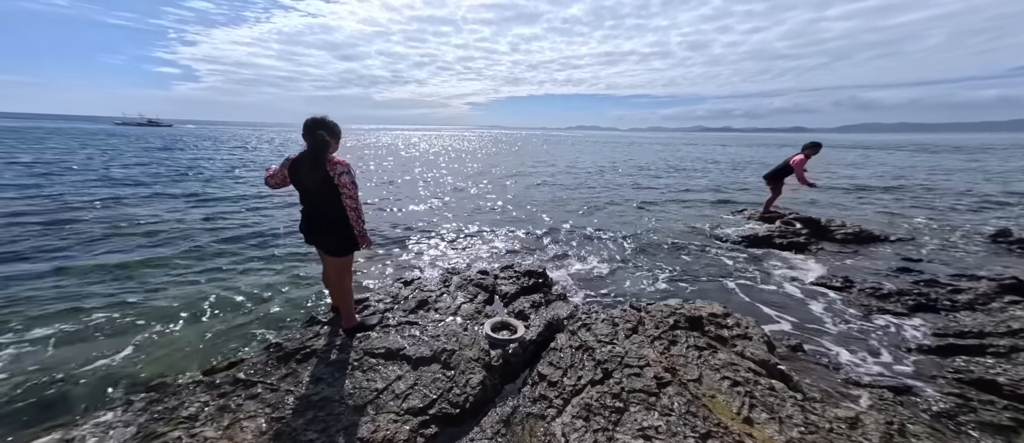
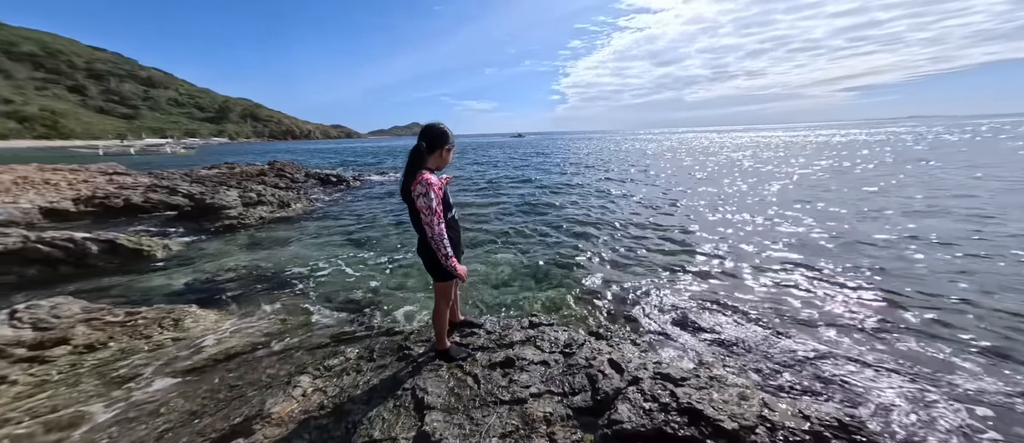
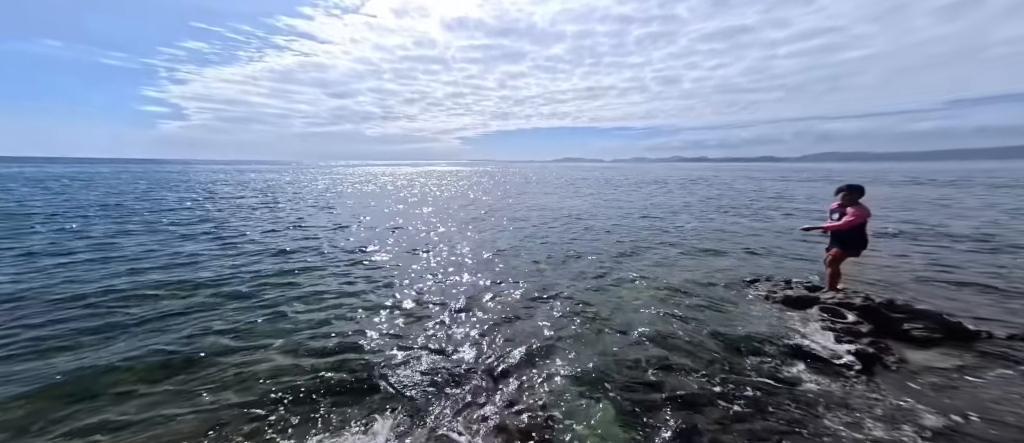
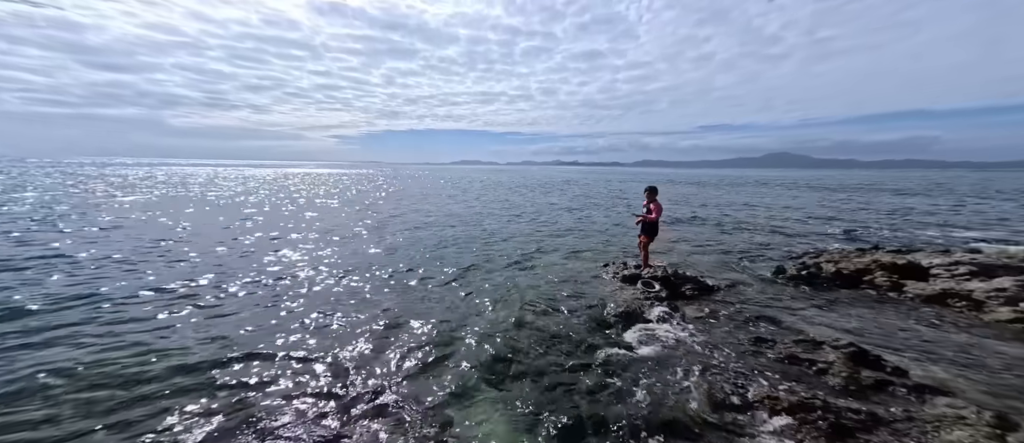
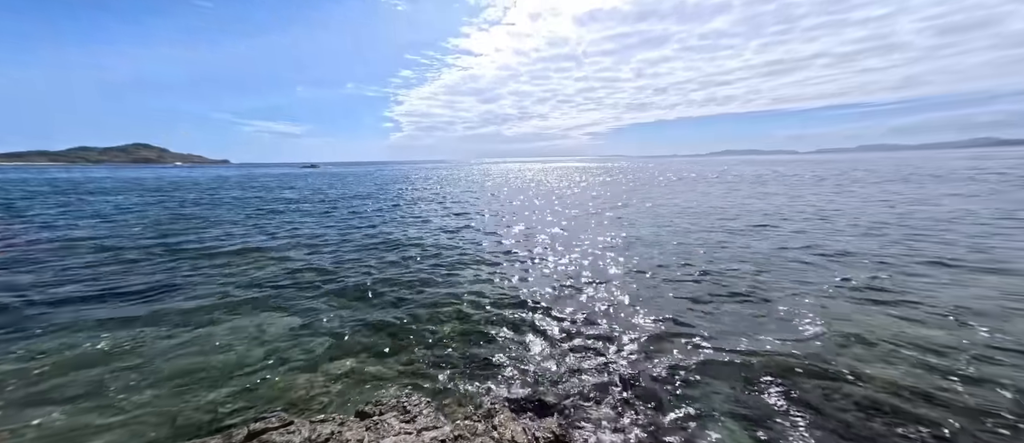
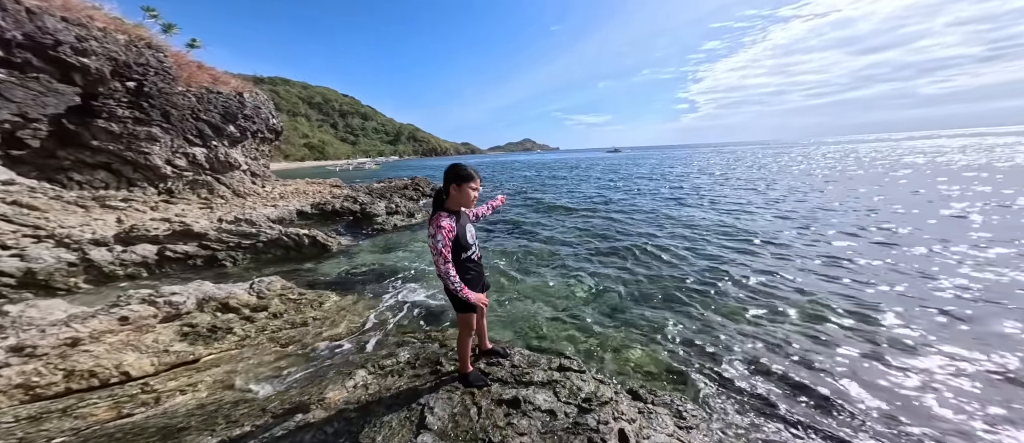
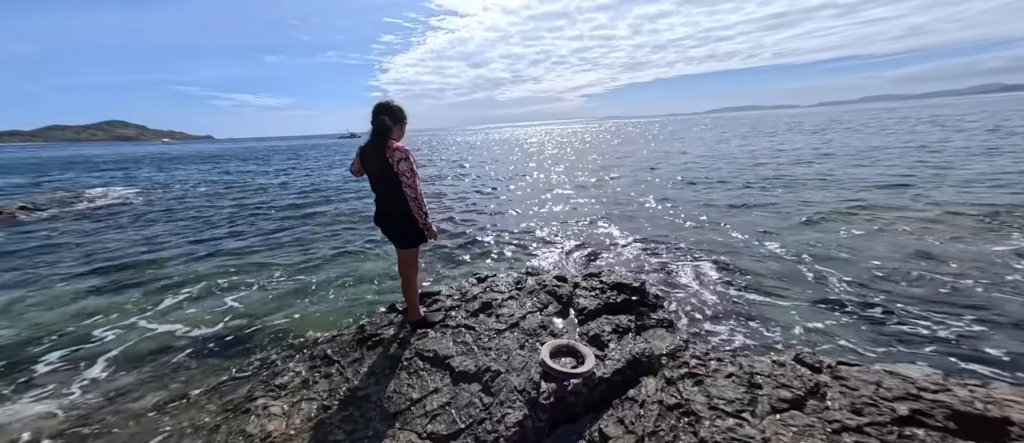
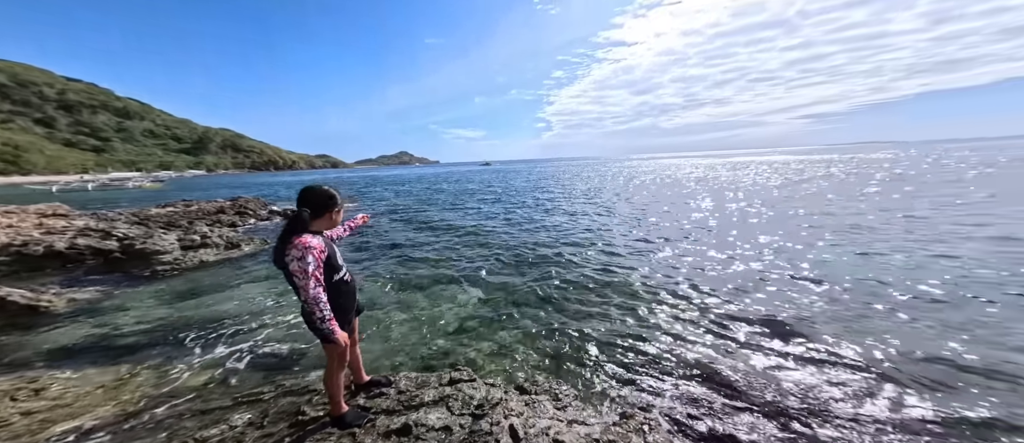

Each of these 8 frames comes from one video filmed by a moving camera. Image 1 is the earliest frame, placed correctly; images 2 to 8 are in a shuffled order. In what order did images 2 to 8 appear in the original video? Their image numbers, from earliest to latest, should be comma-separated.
7, 2, 6, 8, 5, 3, 4
